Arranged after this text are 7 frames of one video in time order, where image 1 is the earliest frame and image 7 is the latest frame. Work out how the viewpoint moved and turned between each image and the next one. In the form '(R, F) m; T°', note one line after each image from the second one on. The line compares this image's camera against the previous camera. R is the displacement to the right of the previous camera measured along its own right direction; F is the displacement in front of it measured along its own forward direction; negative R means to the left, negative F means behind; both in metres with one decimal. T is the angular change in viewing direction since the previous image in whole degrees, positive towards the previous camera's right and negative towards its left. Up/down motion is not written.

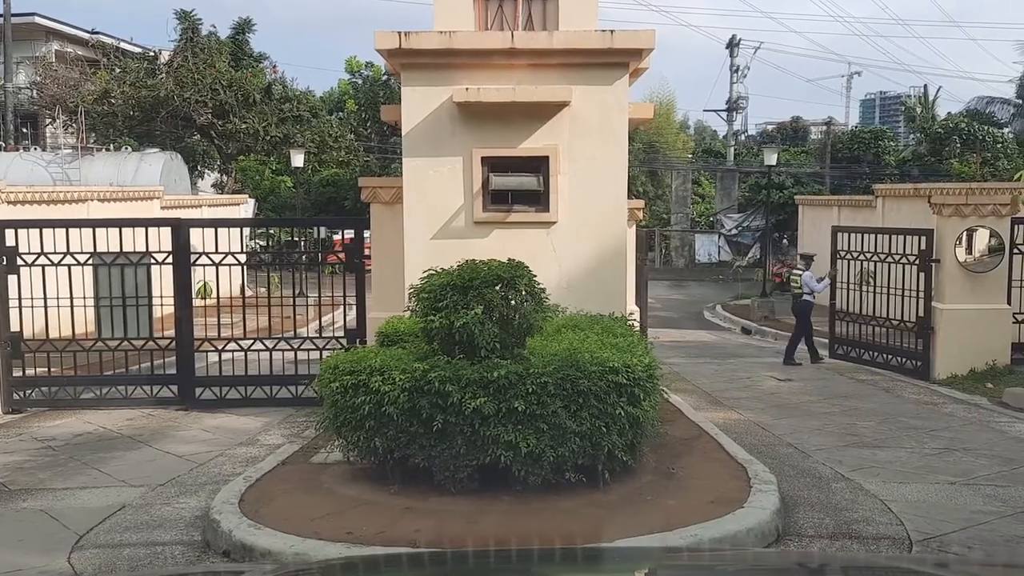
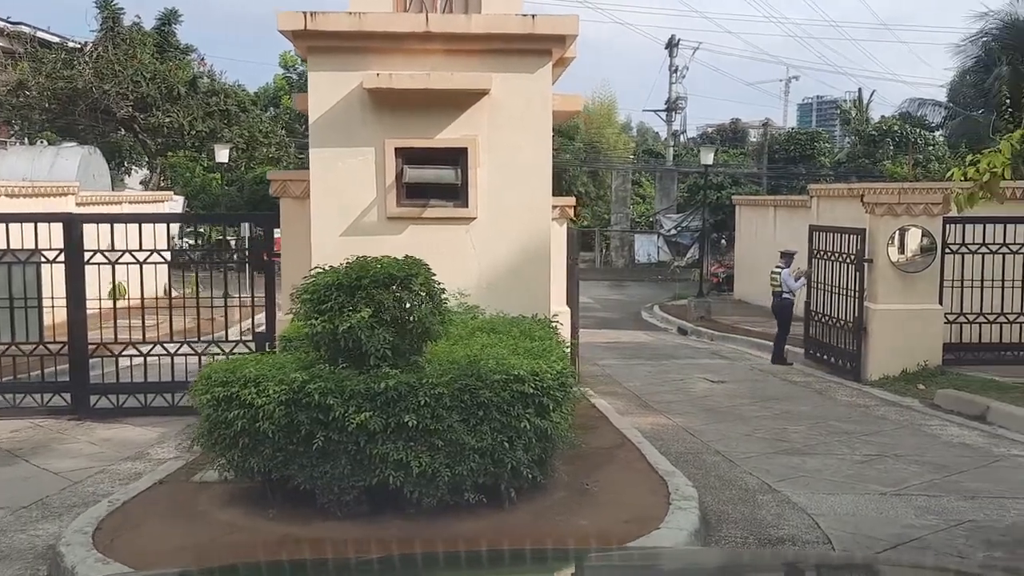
(+0.3, +0.5) m; +4°
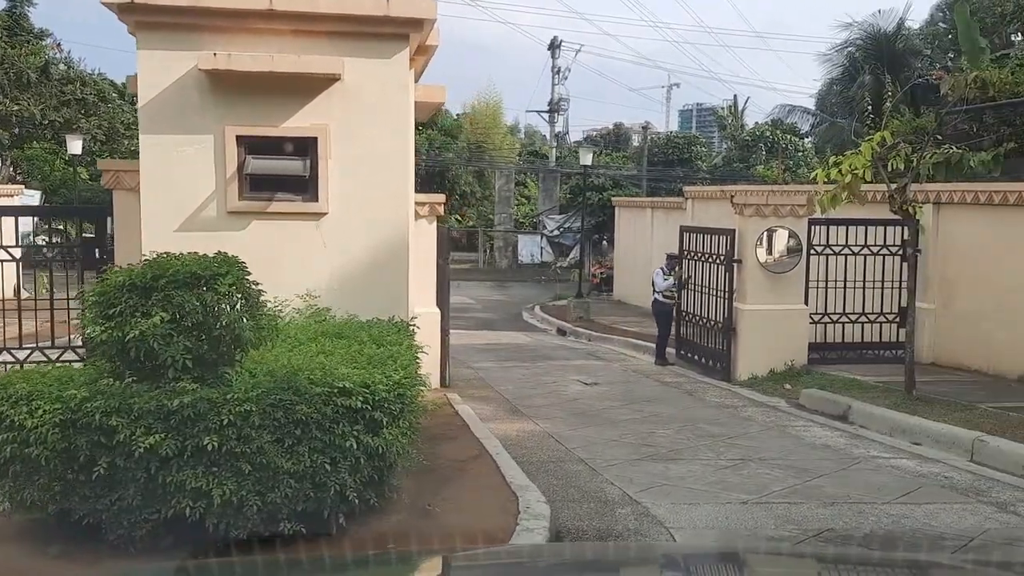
(+0.3, +0.4) m; +7°
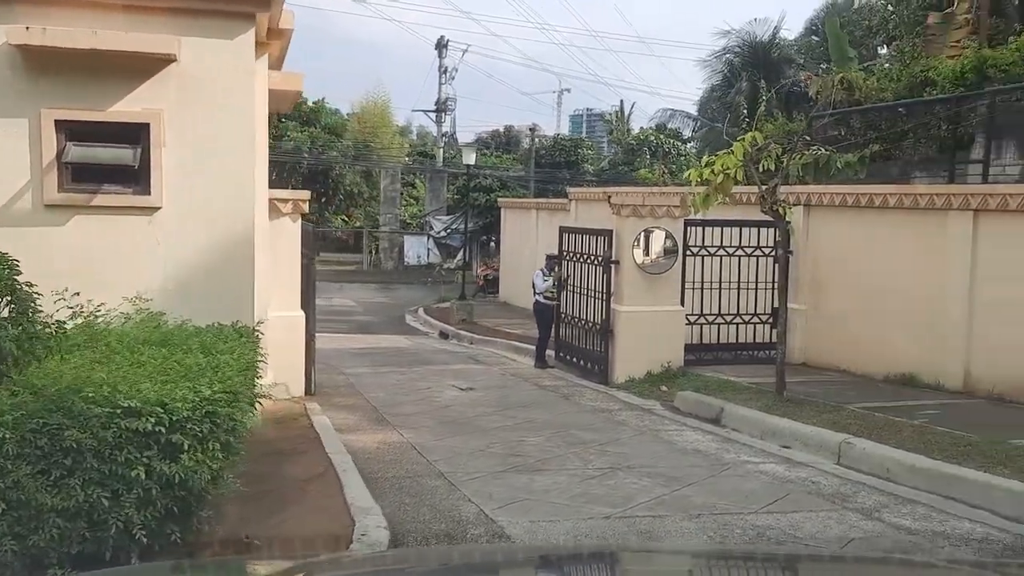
(+0.3, +0.4) m; +7°
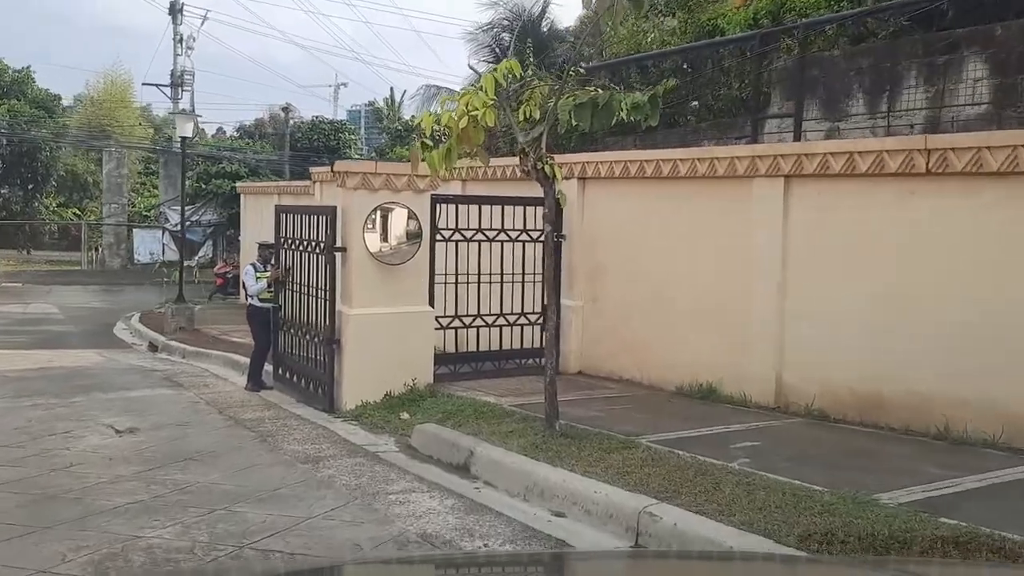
(+0.9, +2.8) m; +14°
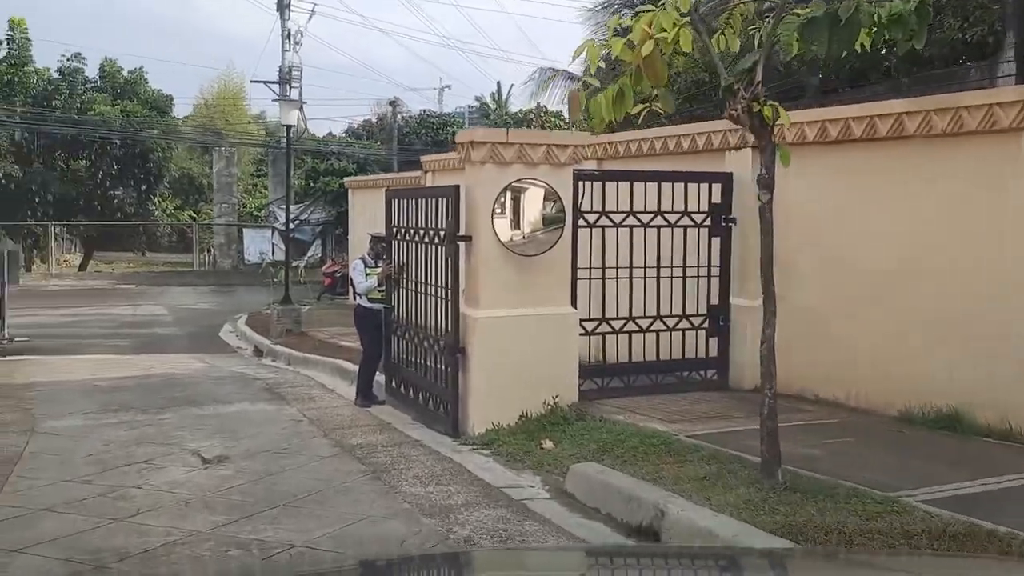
(-0.5, +1.7) m; -7°
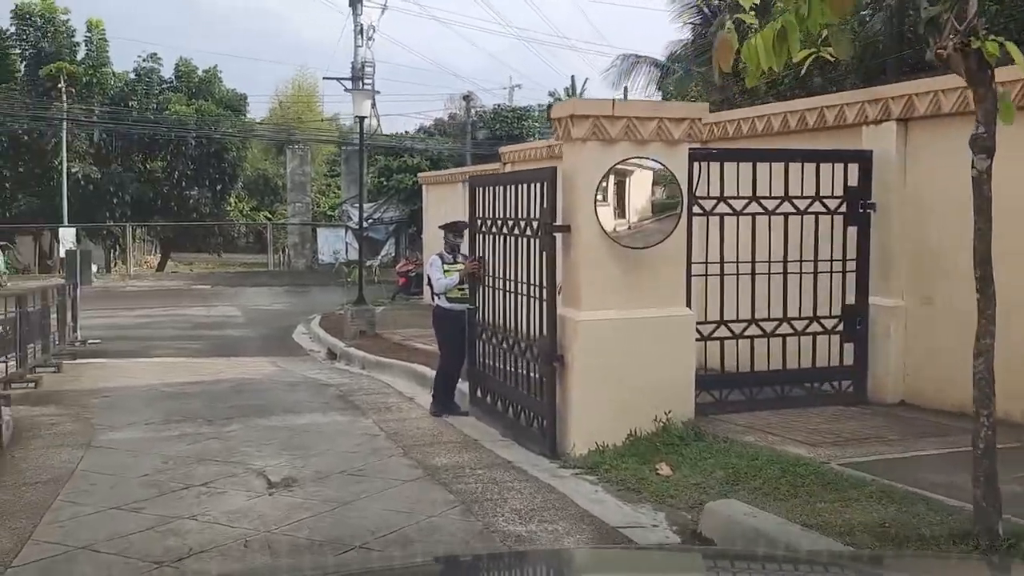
(-0.3, +1.0) m; -5°
